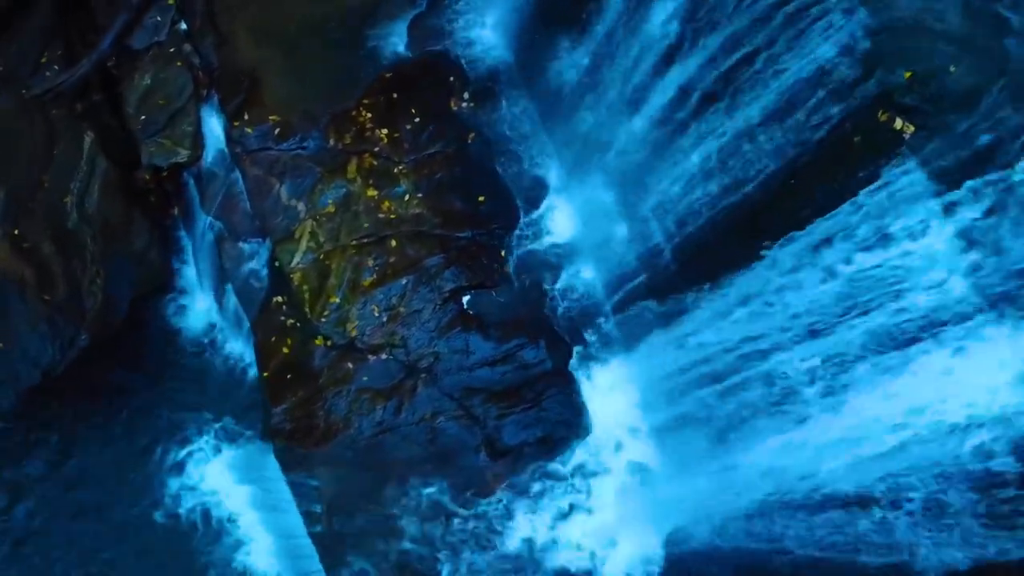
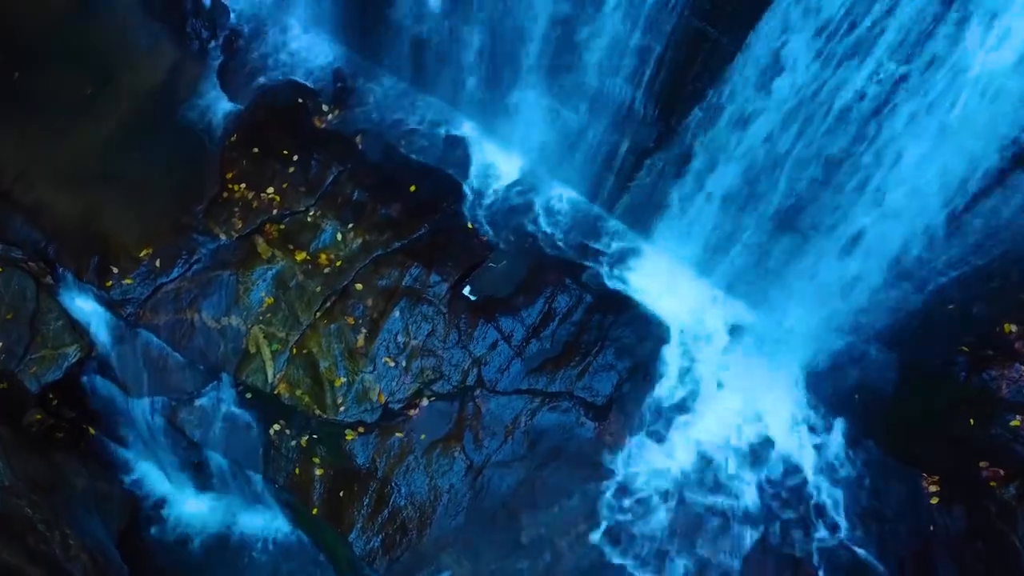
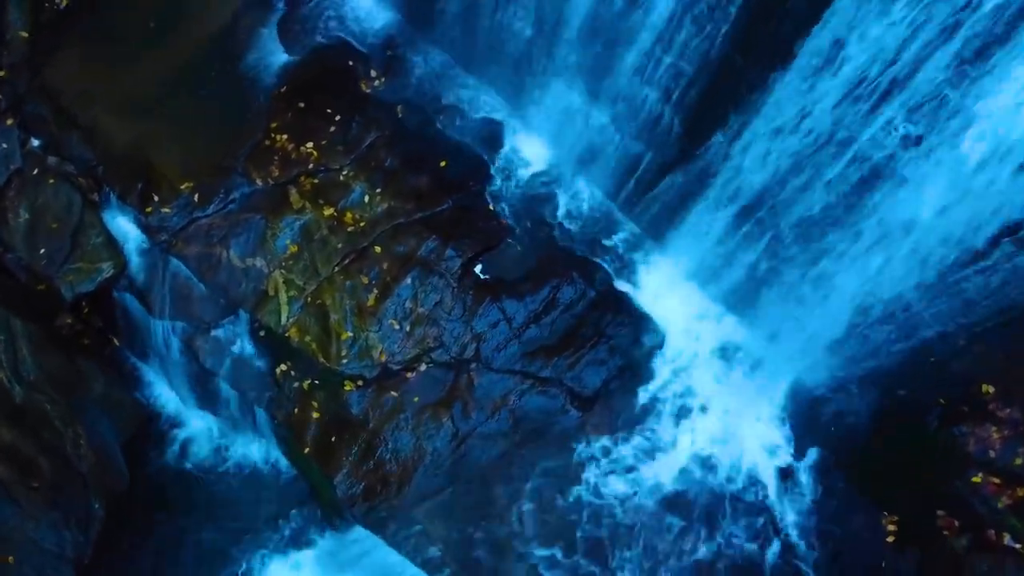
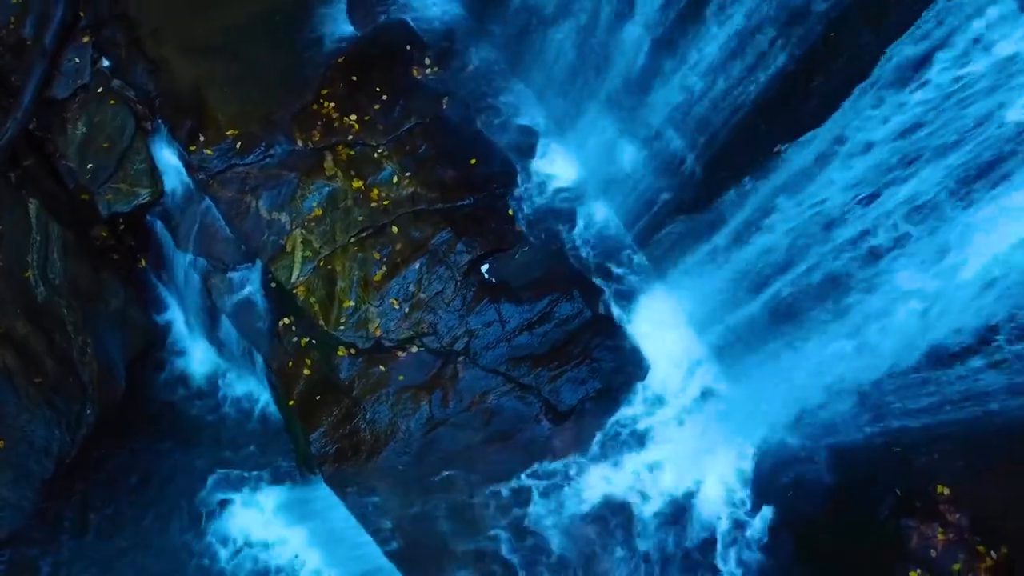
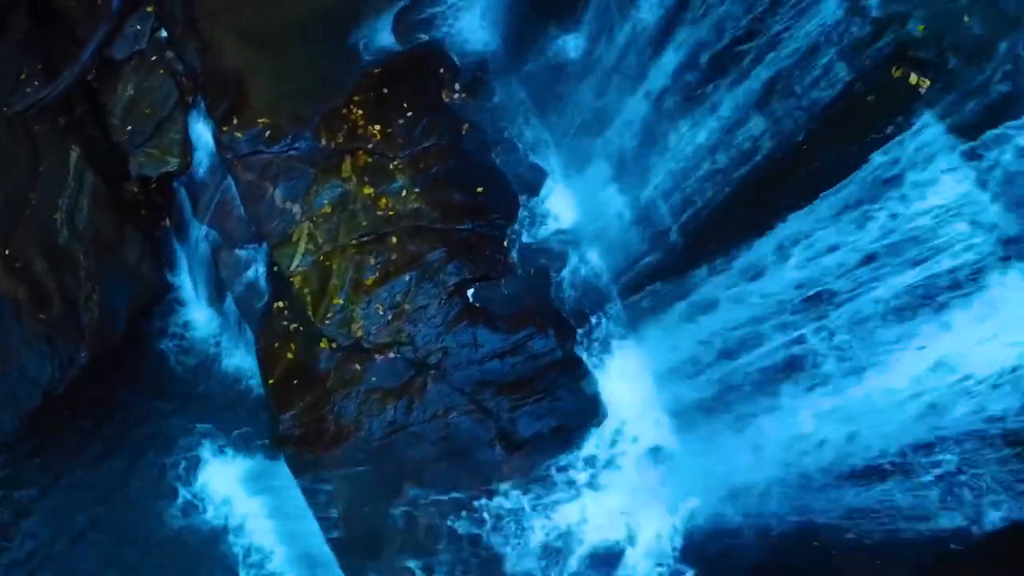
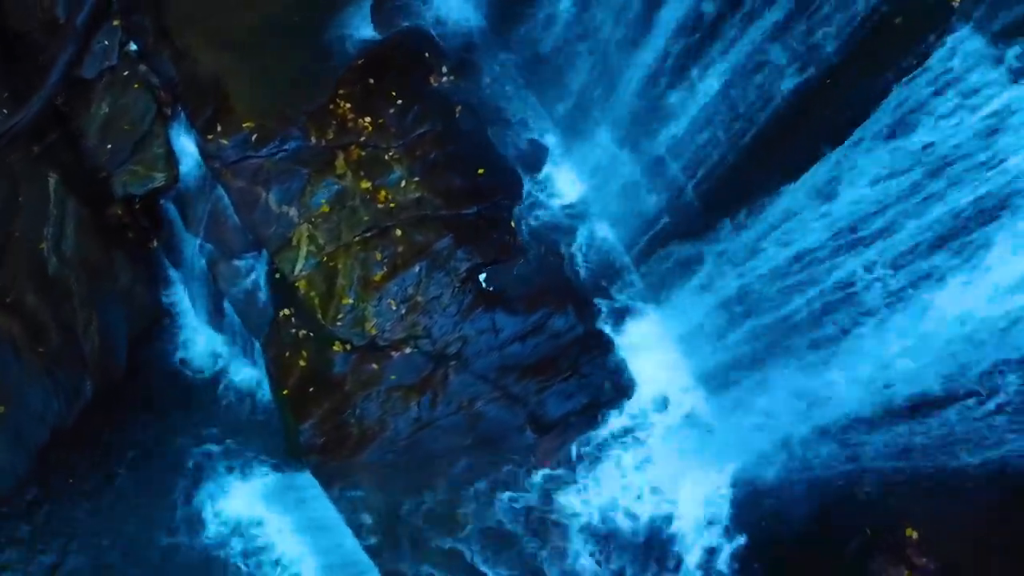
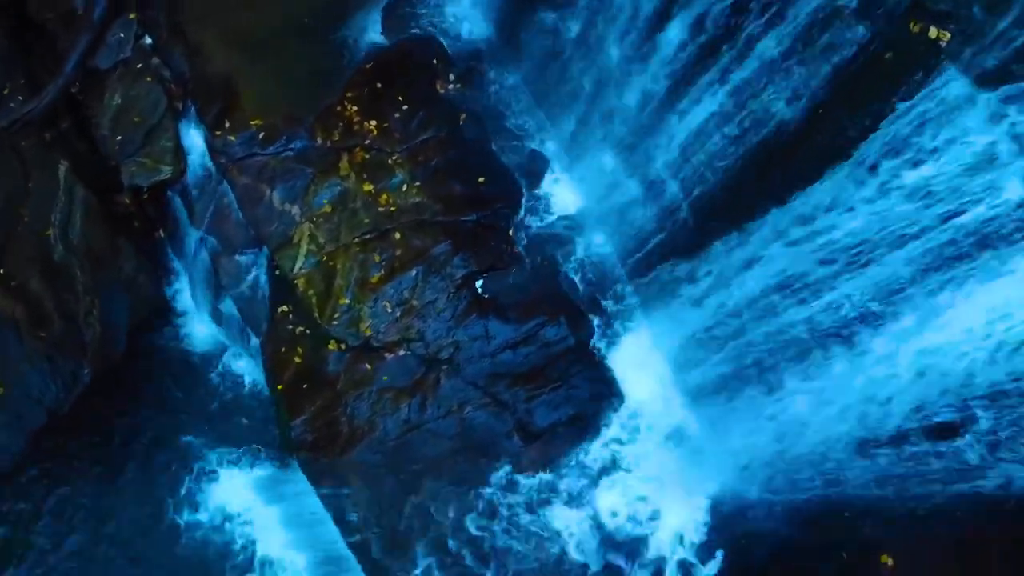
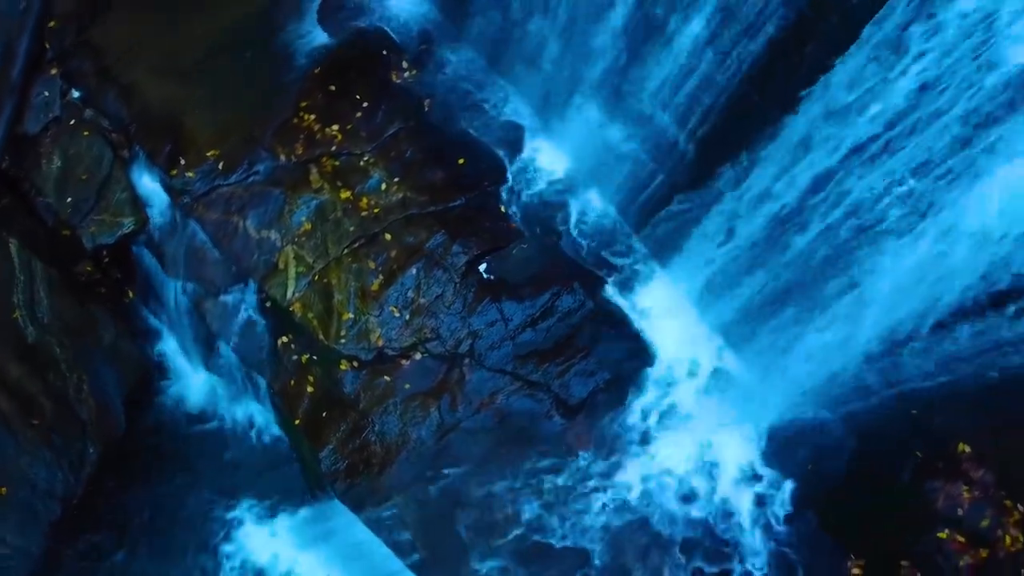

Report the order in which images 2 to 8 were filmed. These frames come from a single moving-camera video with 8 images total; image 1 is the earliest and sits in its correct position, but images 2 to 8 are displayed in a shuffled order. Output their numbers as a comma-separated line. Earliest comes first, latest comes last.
5, 7, 6, 4, 8, 3, 2
